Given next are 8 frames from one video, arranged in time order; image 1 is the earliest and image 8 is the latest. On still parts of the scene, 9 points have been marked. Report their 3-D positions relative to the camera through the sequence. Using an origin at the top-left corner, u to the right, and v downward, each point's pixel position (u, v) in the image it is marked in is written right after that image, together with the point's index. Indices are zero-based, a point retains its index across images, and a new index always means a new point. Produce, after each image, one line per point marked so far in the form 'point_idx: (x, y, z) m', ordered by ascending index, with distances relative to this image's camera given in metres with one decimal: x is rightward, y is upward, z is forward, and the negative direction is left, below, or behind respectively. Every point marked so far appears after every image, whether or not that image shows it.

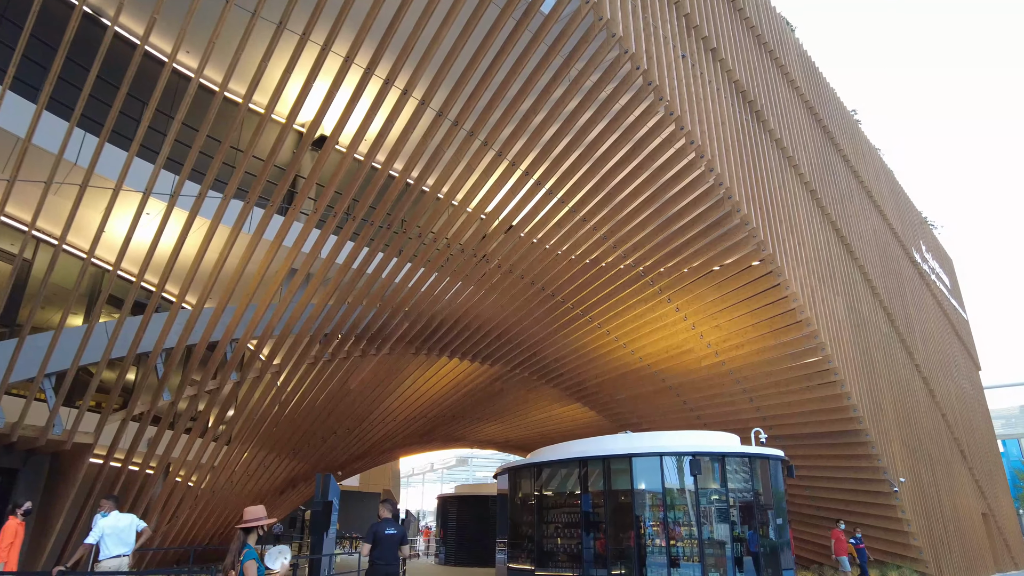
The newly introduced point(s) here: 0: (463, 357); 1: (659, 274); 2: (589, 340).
0: (-0.9, -1.3, +12.2) m
1: (+2.4, +0.2, +10.4) m
2: (+1.4, -1.0, +12.0) m
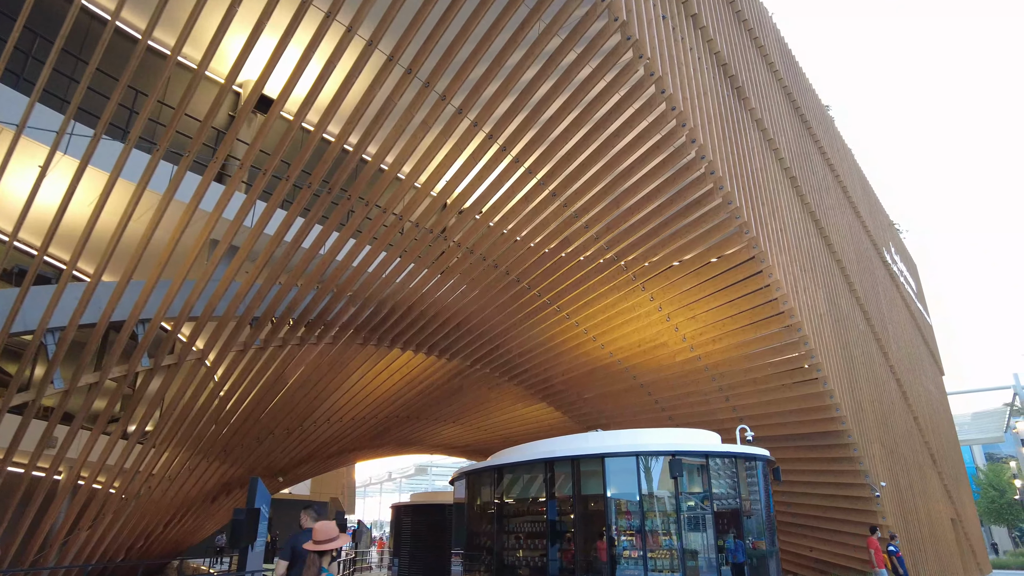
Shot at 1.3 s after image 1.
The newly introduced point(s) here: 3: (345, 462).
0: (-1.6, -1.1, +11.1) m
1: (+1.8, +0.4, +9.5) m
2: (+0.8, -0.8, +11.0) m
3: (-4.0, -4.1, +15.5) m
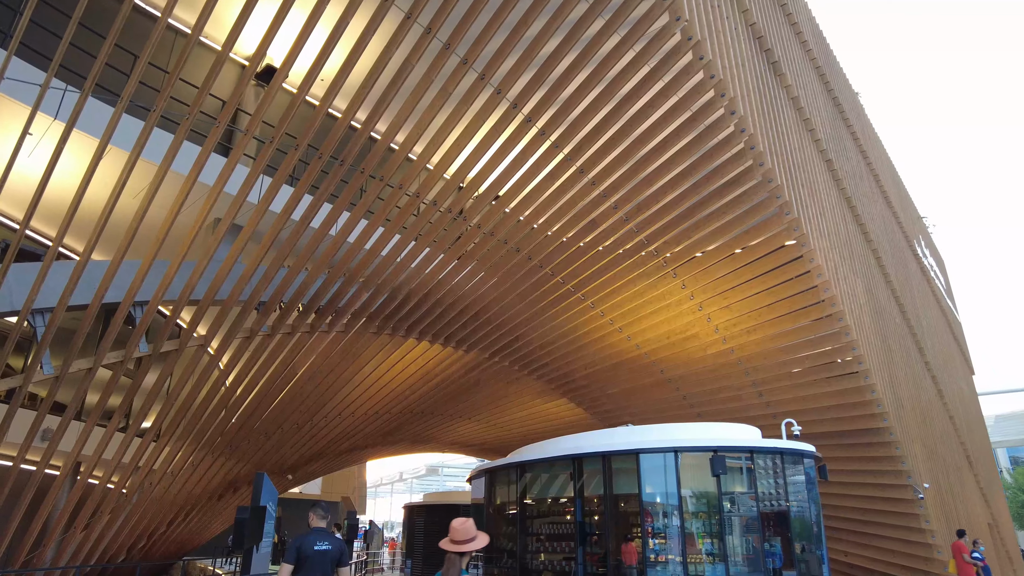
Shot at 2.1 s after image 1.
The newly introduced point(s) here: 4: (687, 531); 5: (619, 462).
0: (-1.3, -0.9, +10.6) m
1: (+2.1, +0.6, +8.9) m
2: (+1.1, -0.6, +10.4) m
3: (-3.6, -4.0, +15.0) m
4: (+1.8, -2.5, +6.7) m
5: (+1.2, -1.9, +7.2) m
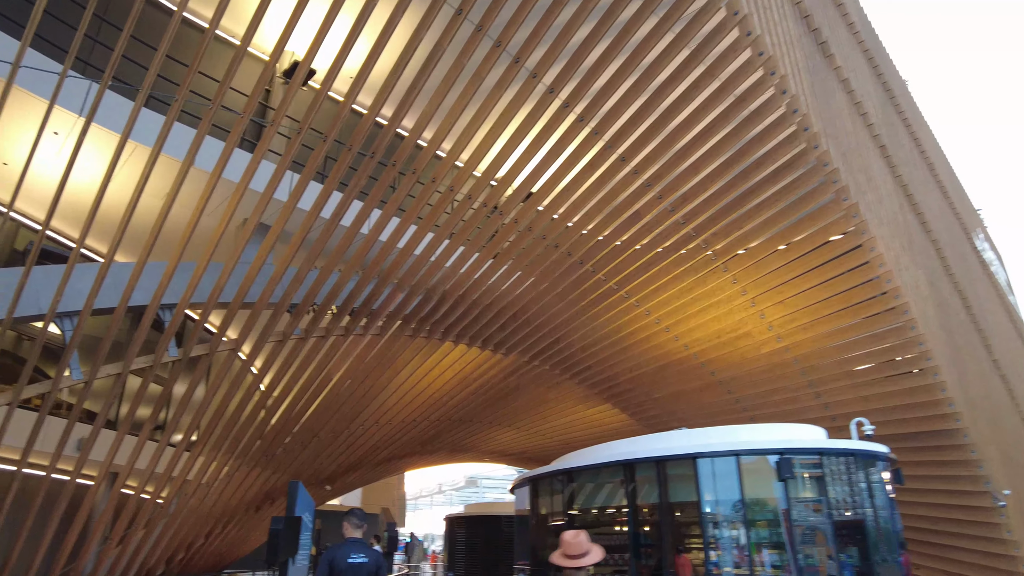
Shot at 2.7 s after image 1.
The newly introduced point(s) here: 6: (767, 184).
0: (-0.6, -0.9, +10.2) m
1: (+2.6, +0.7, +8.4) m
2: (+1.7, -0.6, +9.9) m
3: (-2.6, -4.1, +14.7) m
4: (+2.3, -2.4, +6.1) m
5: (+1.7, -1.9, +6.7) m
6: (+3.0, +1.2, +7.6) m
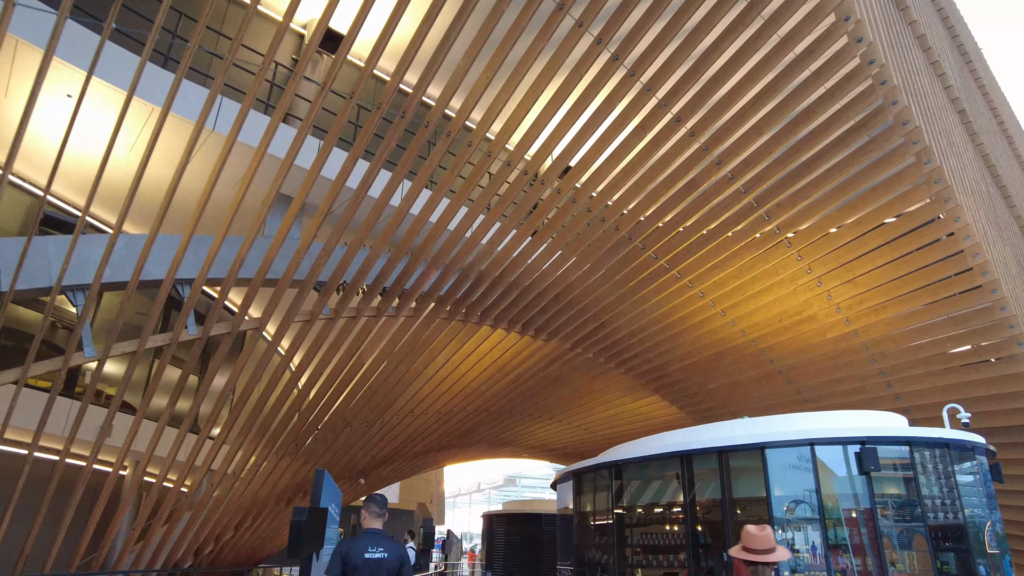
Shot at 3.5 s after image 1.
0: (0.0, -0.7, +9.6) m
1: (+3.1, +1.0, +7.6) m
2: (+2.3, -0.3, +9.2) m
3: (-1.8, -3.9, +14.2) m
4: (+2.6, -2.2, +5.4) m
5: (+2.1, -1.6, +6.0) m
6: (+3.4, +1.5, +6.8) m
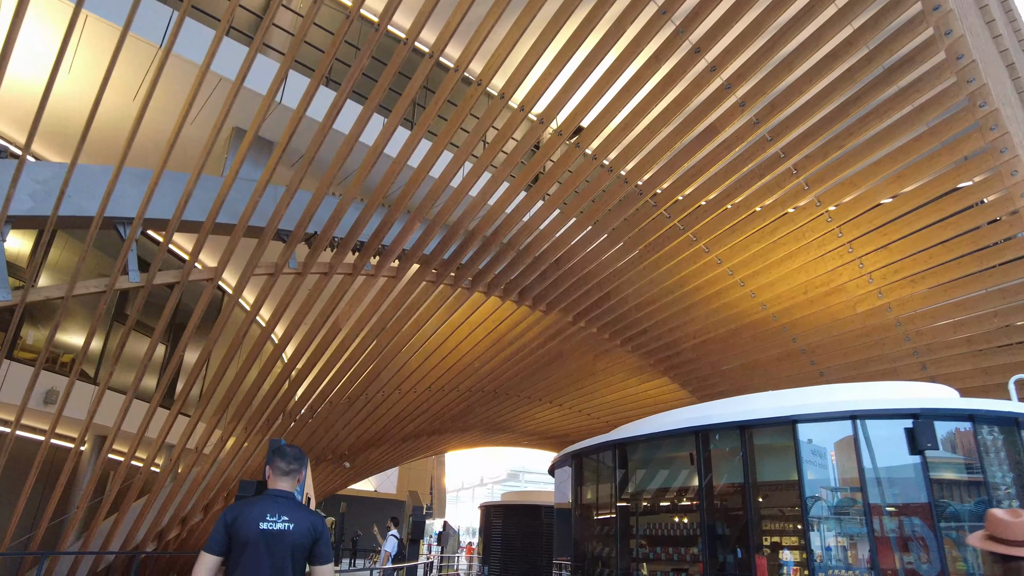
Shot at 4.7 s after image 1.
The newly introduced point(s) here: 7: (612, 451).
0: (-0.1, -0.2, +8.8) m
1: (+3.1, +1.4, +6.7) m
2: (+2.2, +0.1, +8.4) m
3: (-1.8, -3.4, +13.4) m
4: (+2.5, -1.8, +4.5) m
5: (+2.0, -1.2, +5.1) m
6: (+3.4, +1.9, +5.9) m
7: (+1.0, -1.7, +6.7) m
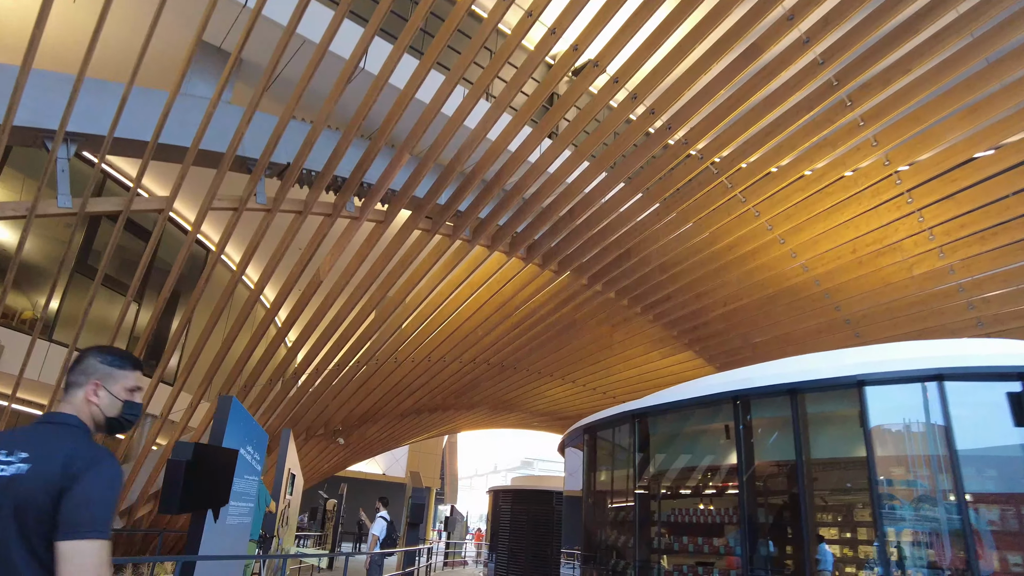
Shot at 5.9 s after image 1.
0: (0.0, +0.3, +7.9) m
1: (+3.1, +1.8, +5.7) m
2: (+2.3, +0.6, +7.4) m
3: (-1.6, -2.8, +12.6) m
4: (+2.5, -1.4, +3.6) m
5: (+2.0, -0.8, +4.2) m
6: (+3.4, +2.3, +4.9) m
7: (+1.0, -1.2, +5.8) m
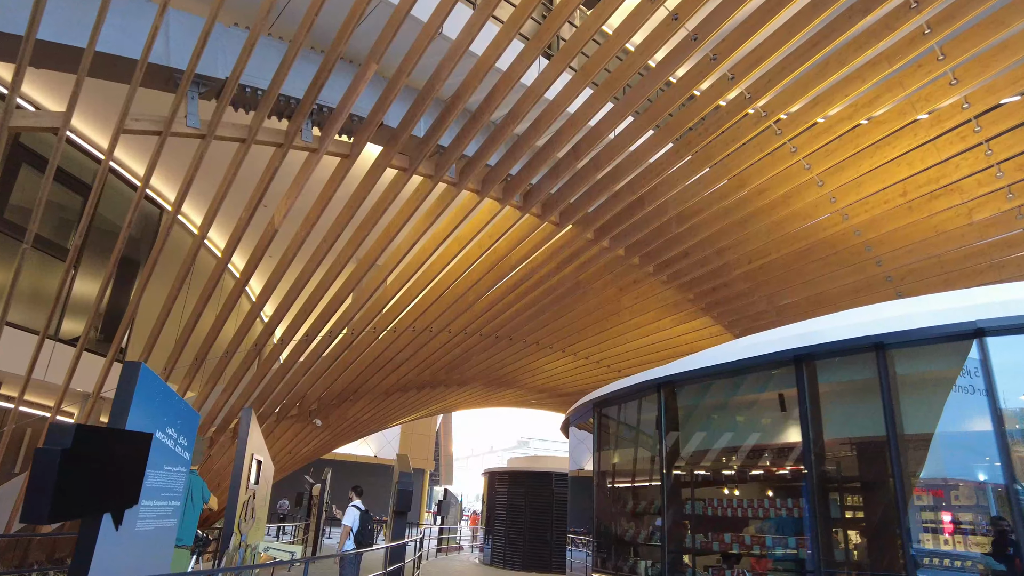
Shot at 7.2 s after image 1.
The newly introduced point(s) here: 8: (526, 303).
0: (0.0, +0.8, +6.8) m
1: (+3.1, +2.2, +4.7) m
2: (+2.3, +1.1, +6.4) m
3: (-1.7, -2.2, +11.6) m
4: (+2.5, -1.0, +2.6) m
5: (+1.9, -0.4, +3.2) m
6: (+3.4, +2.7, +3.8) m
7: (+1.0, -0.8, +4.8) m
8: (+0.2, -0.2, +8.3) m
